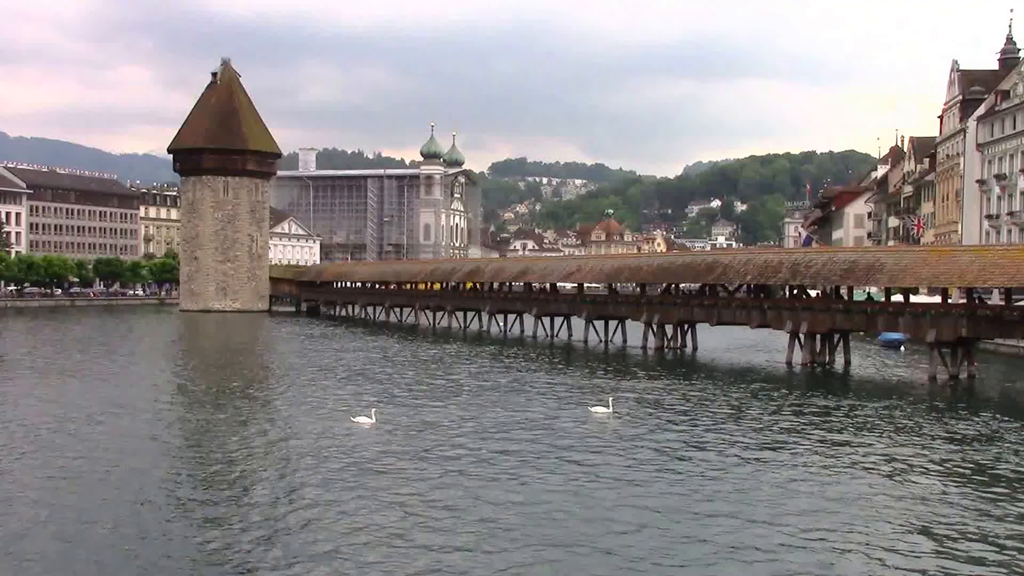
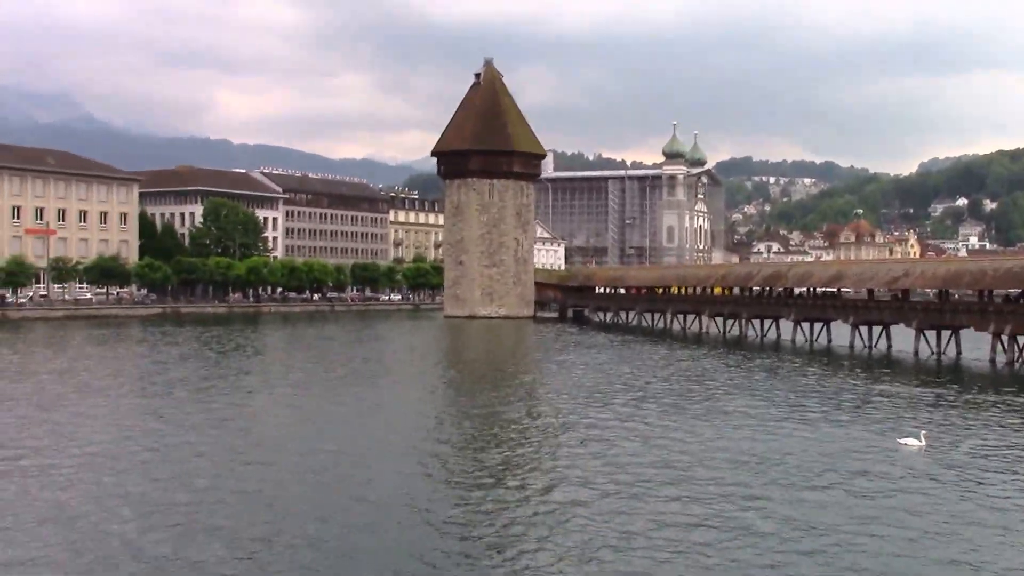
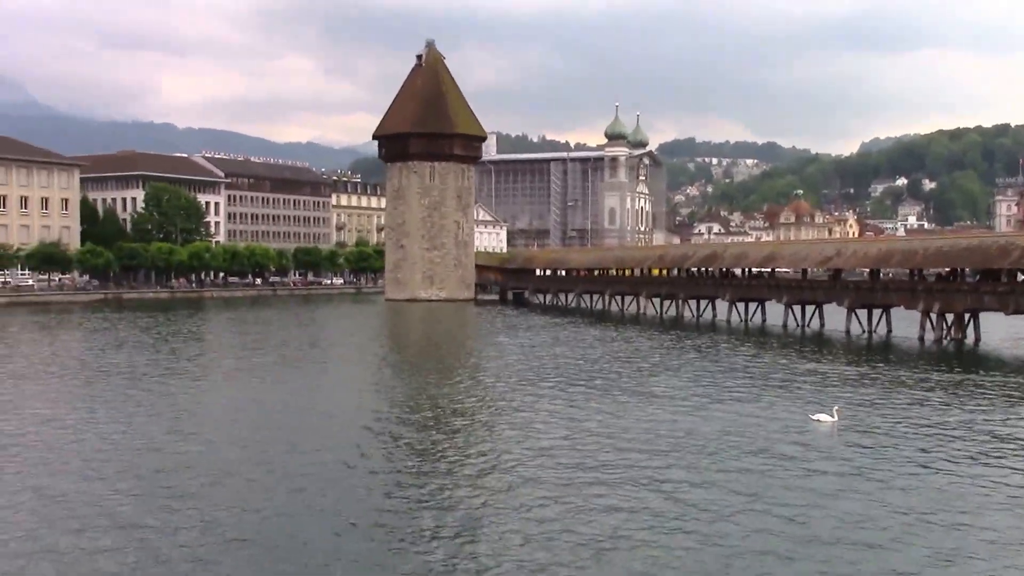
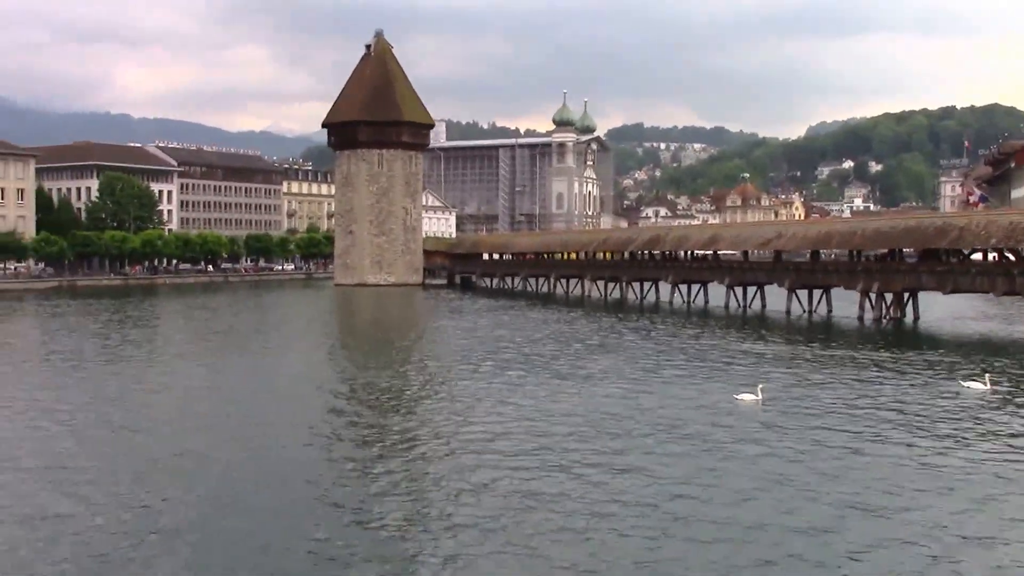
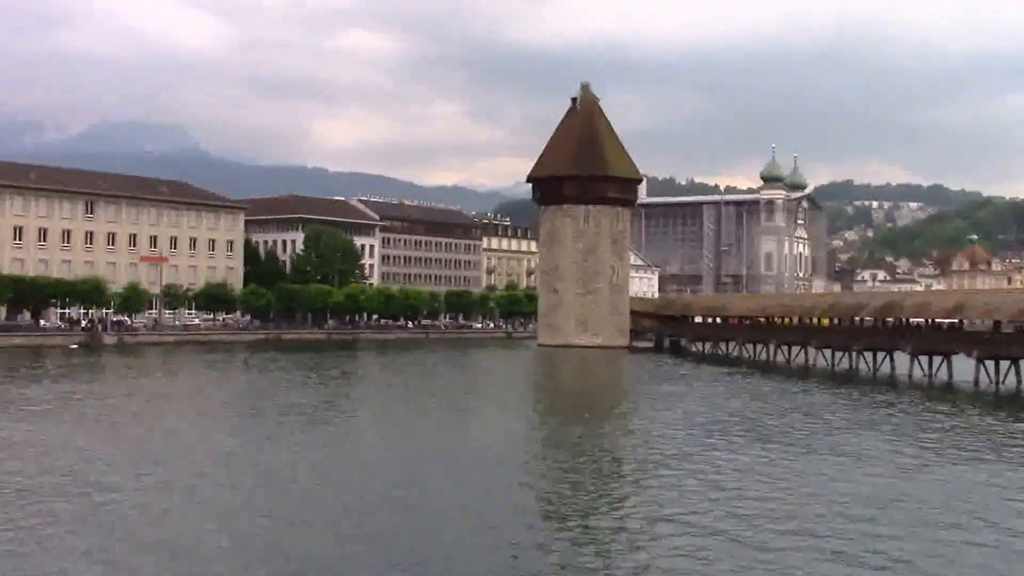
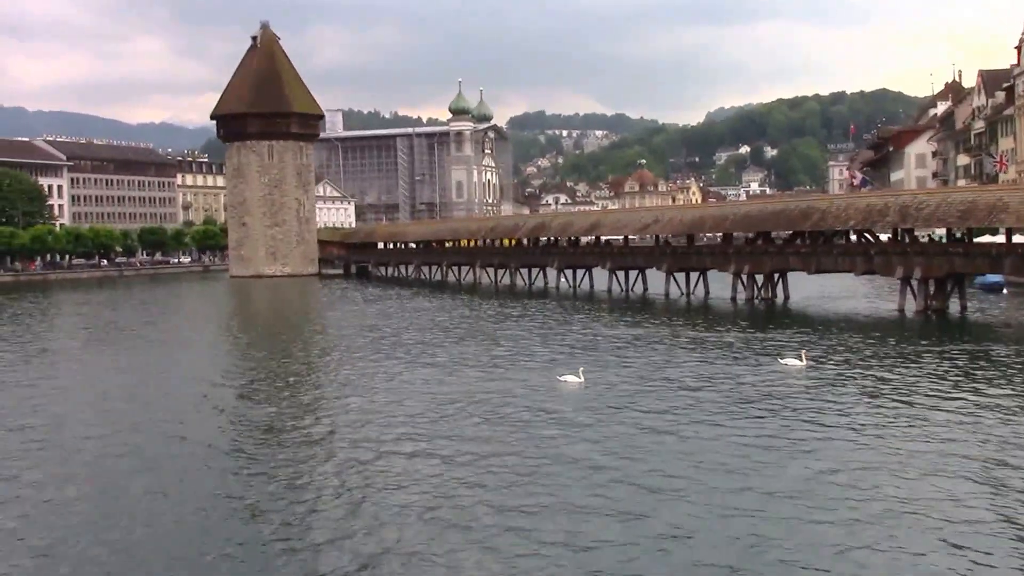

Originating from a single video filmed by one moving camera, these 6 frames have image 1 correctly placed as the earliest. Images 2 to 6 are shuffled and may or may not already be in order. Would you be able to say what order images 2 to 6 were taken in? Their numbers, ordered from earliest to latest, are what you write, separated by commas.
6, 4, 3, 2, 5
